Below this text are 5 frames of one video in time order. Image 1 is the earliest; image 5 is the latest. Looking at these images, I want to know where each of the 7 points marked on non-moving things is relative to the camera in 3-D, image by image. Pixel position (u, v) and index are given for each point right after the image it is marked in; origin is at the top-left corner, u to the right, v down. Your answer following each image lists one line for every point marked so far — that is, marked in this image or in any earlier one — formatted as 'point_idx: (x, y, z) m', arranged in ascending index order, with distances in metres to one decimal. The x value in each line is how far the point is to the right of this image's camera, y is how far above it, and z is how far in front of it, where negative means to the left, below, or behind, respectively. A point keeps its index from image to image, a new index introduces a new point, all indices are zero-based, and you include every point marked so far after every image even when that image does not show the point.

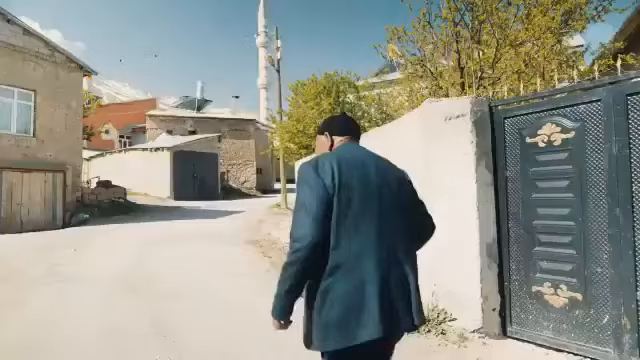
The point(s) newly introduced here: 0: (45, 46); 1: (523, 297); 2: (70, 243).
0: (-8.8, +4.3, +16.3) m
1: (+1.7, -1.0, +4.3) m
2: (-6.1, -1.5, +12.6) m
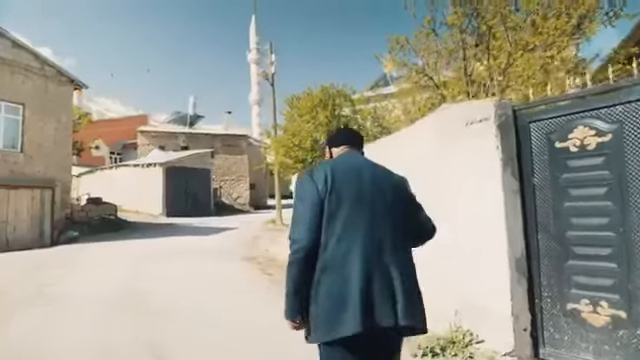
0: (-8.9, +3.8, +16.0) m
1: (+1.8, -1.0, +3.9) m
2: (-6.2, -1.9, +12.1) m
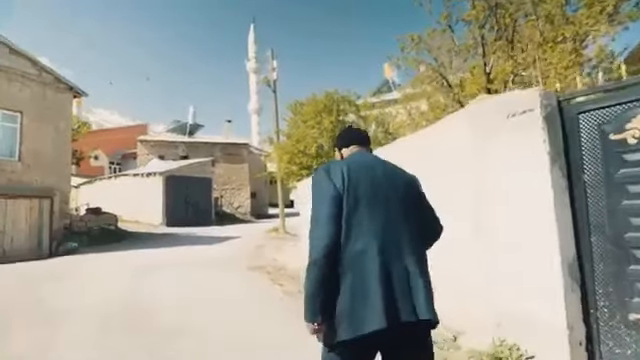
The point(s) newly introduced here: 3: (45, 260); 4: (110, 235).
0: (-8.7, +3.5, +15.6) m
1: (+2.0, -1.0, +3.5) m
2: (-6.0, -2.1, +11.6) m
3: (-7.4, -2.2, +13.9) m
4: (-7.6, -2.0, +18.6) m
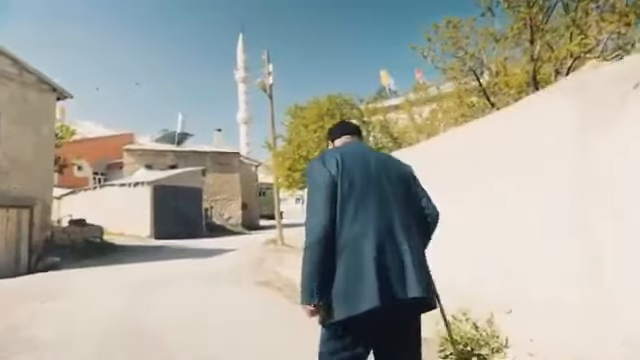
0: (-8.6, +3.2, +14.4) m
1: (+2.4, -0.9, +2.5) m
2: (-5.7, -2.2, +10.4) m
3: (-7.3, -2.4, +12.6) m
4: (-7.5, -2.3, +17.3) m
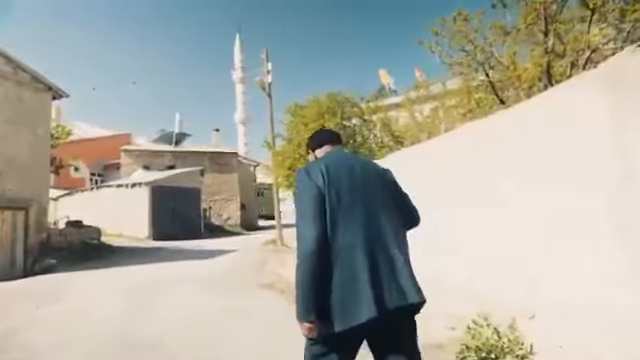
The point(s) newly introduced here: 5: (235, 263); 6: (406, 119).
0: (-8.6, +3.2, +14.1) m
1: (+2.6, -0.9, +2.3) m
2: (-5.7, -2.3, +10.1) m
3: (-7.2, -2.4, +12.4) m
4: (-7.5, -2.3, +17.0) m
5: (-2.4, -2.3, +14.2) m
6: (+2.6, +1.8, +15.5) m
